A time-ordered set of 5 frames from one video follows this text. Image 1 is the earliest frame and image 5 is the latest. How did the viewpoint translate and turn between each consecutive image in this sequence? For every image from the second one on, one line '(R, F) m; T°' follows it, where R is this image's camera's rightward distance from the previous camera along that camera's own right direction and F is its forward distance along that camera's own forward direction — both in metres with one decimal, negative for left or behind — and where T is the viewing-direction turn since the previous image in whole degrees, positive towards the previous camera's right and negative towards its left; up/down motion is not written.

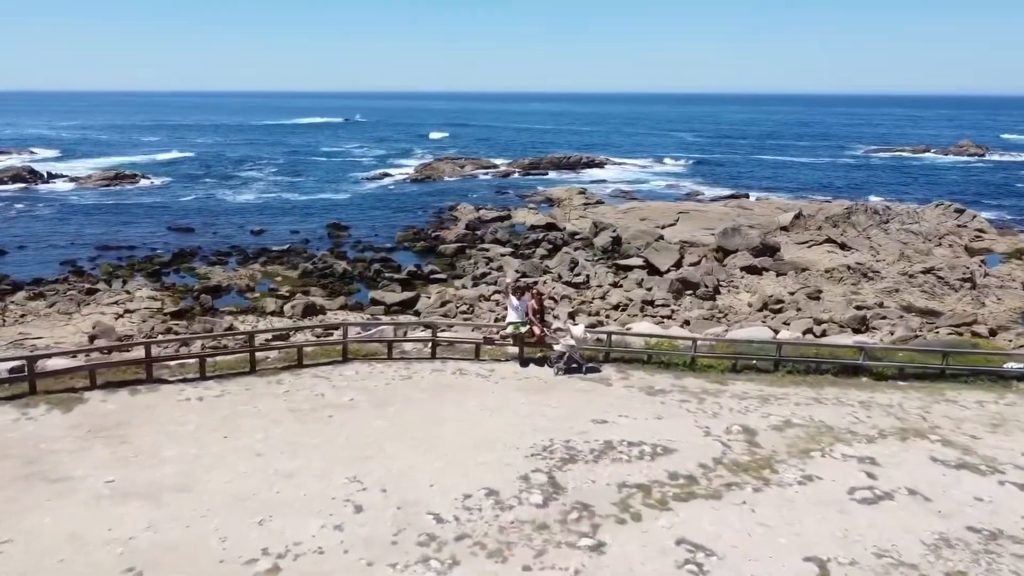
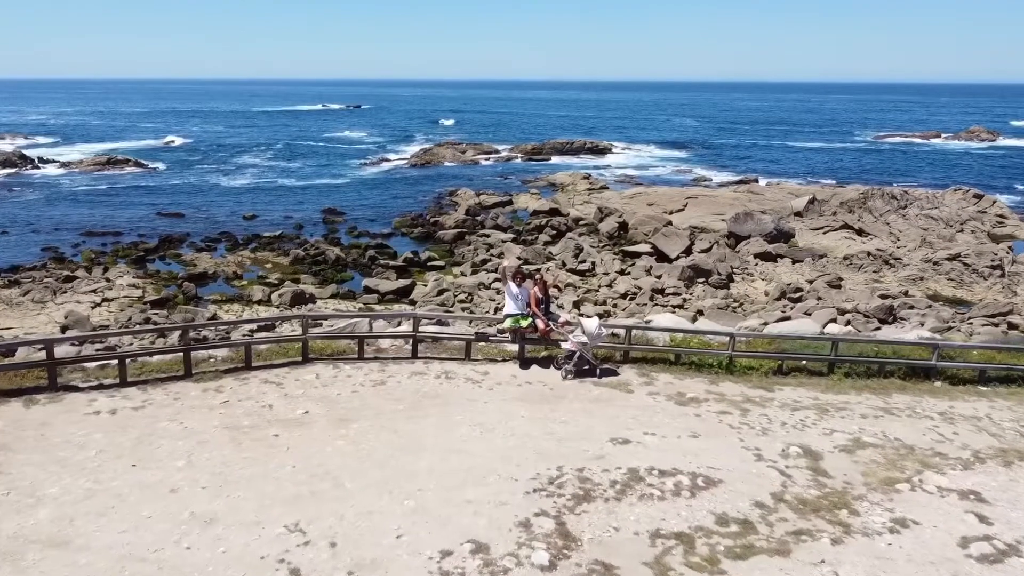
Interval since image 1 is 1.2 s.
(+0.1, +2.4) m; 0°
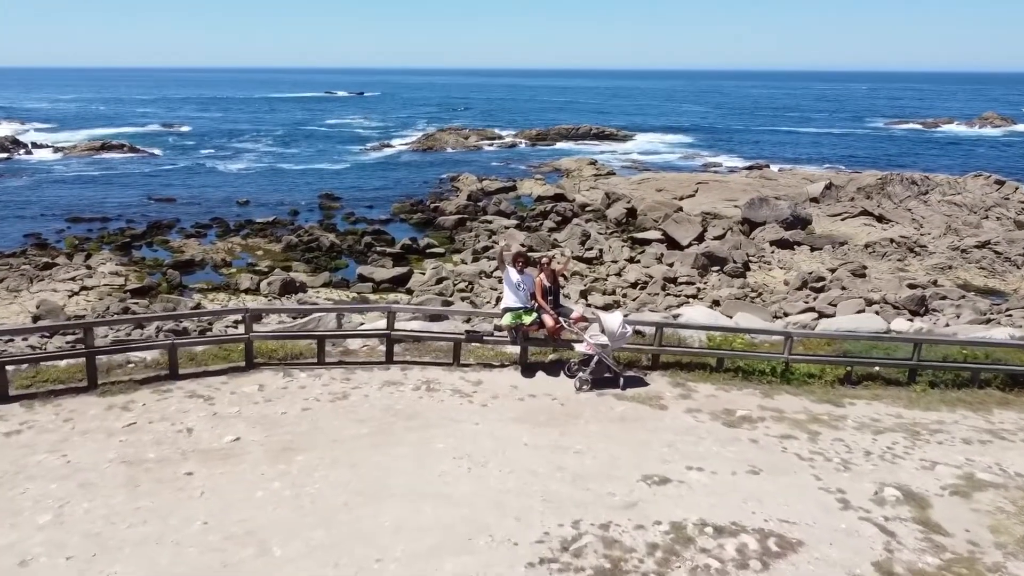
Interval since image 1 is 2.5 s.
(0.0, +2.3) m; 0°
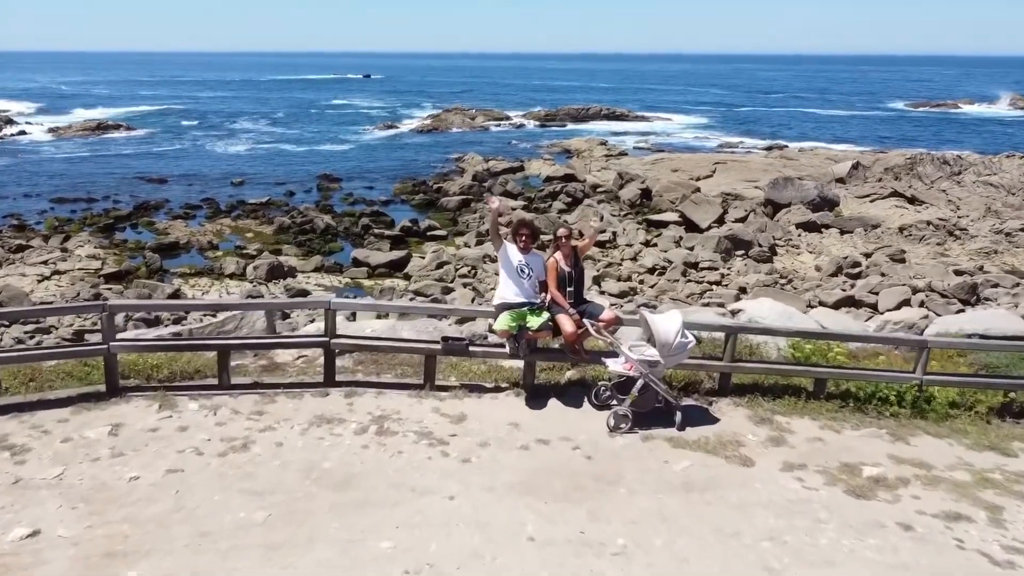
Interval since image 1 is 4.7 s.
(+0.1, +2.9) m; -1°
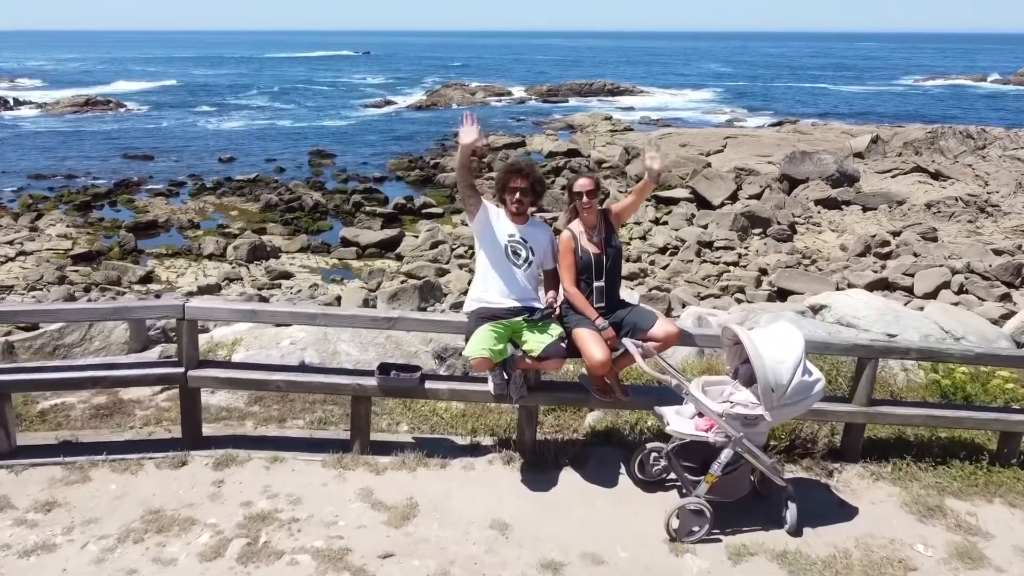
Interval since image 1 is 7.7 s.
(+0.1, +2.4) m; 0°
